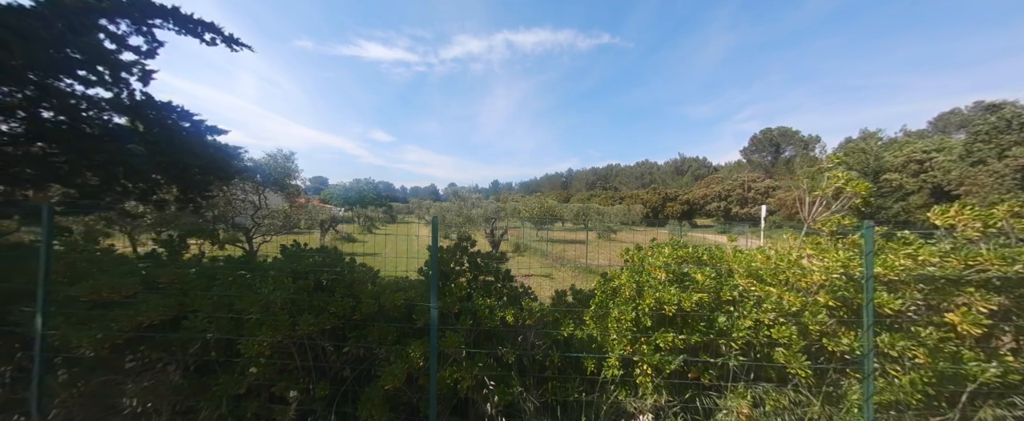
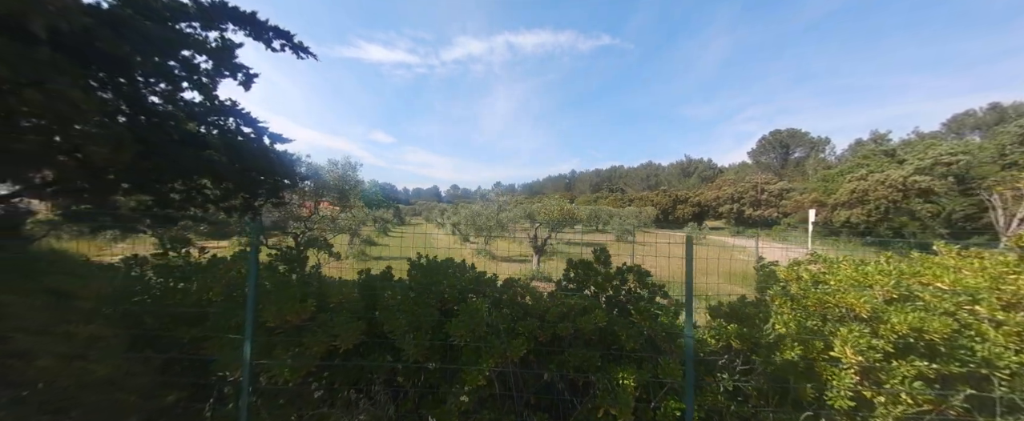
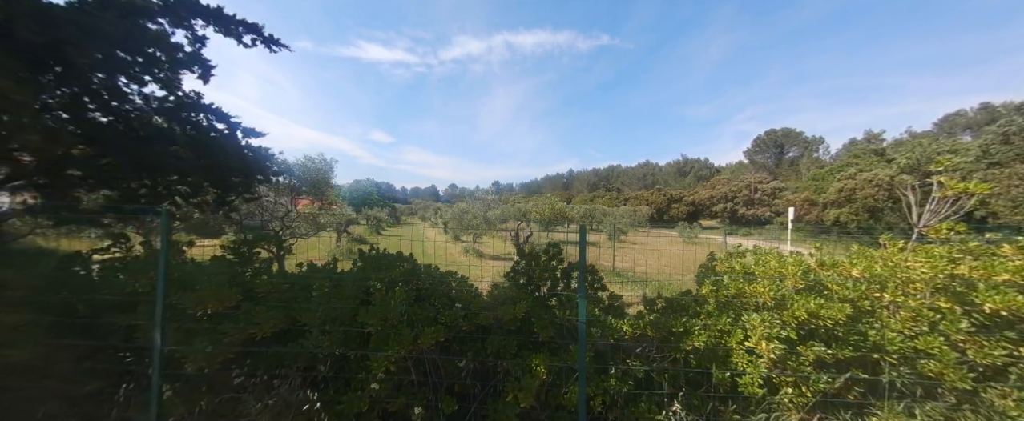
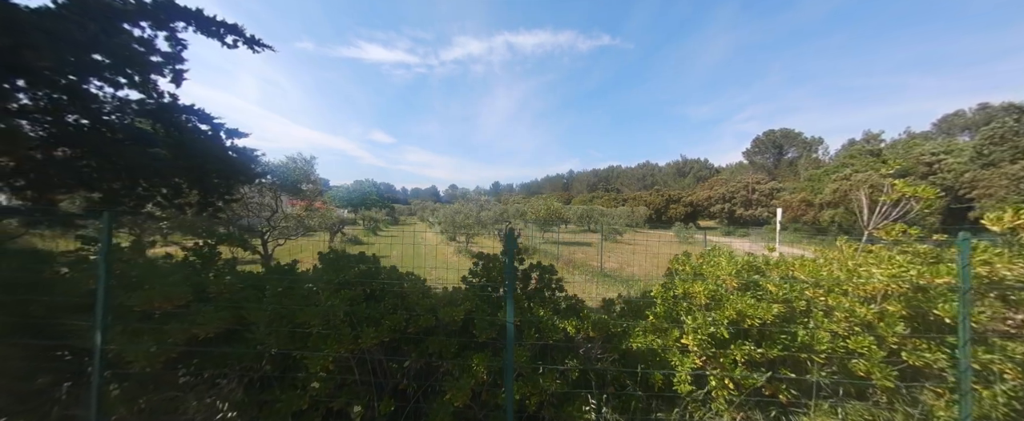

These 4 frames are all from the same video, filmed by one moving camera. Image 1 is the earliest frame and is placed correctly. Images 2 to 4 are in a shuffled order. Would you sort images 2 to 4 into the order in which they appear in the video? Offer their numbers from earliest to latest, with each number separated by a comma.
4, 3, 2
